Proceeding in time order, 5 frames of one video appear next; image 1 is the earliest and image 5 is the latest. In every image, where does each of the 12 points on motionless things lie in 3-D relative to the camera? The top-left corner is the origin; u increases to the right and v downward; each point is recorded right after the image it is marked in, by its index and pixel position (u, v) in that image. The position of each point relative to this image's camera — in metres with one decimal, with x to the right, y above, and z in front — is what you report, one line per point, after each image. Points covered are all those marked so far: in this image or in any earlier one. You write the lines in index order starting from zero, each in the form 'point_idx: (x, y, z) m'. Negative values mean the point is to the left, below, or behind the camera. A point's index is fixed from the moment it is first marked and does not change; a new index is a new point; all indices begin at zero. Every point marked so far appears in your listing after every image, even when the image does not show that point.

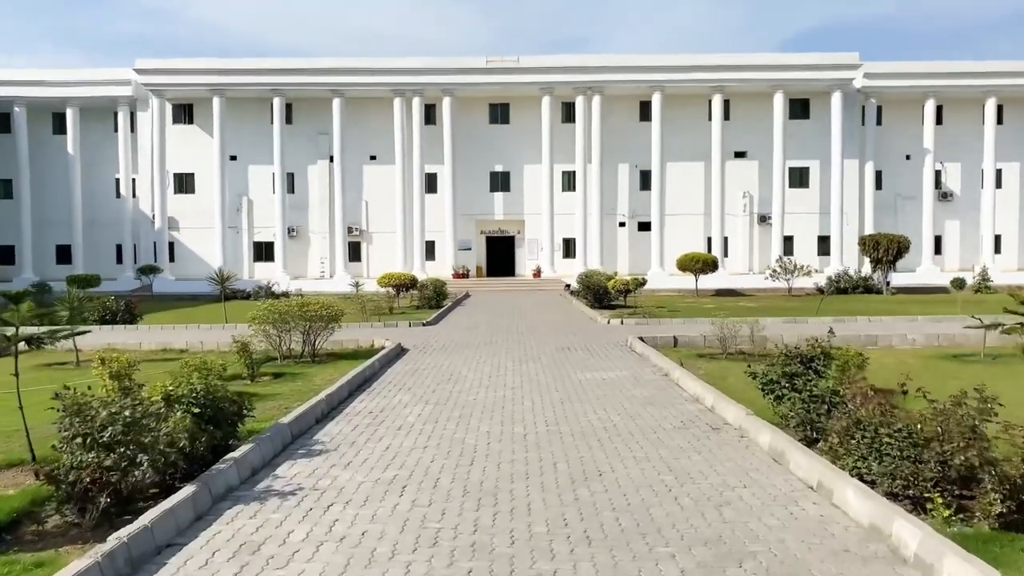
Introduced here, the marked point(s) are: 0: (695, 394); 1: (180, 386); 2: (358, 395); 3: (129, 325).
0: (+1.8, -1.0, +8.2) m
1: (-2.2, -0.7, +5.7) m
2: (-1.6, -1.1, +8.6) m
3: (-7.7, -0.7, +17.2) m
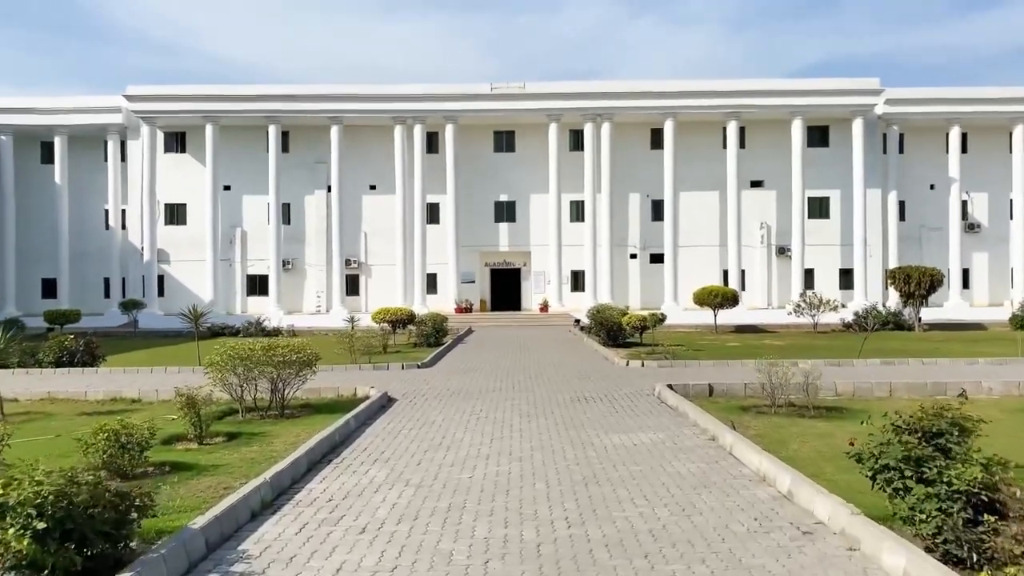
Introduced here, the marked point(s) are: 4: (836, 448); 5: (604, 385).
0: (+1.8, -1.4, +6.3) m
1: (-2.2, -0.9, +3.8) m
2: (-1.5, -1.4, +6.7) m
3: (-7.6, -1.4, +15.3) m
4: (+2.9, -1.4, +7.7) m
5: (+1.3, -1.4, +11.9) m
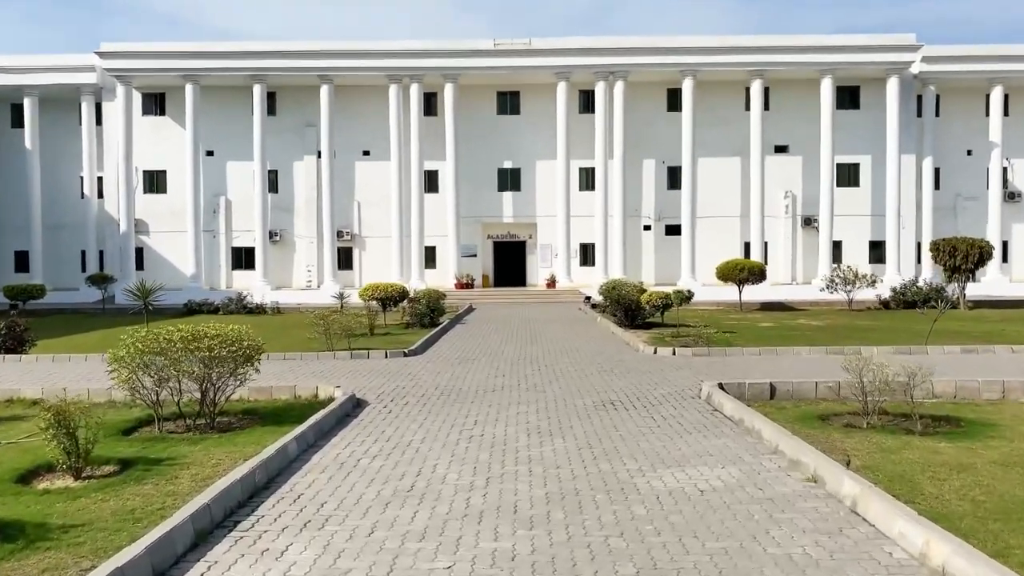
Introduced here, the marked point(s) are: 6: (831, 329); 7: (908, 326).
0: (+1.9, -1.2, +3.8) m
1: (-2.2, -0.8, +1.3) m
2: (-1.5, -1.3, +4.2) m
3: (-7.5, -1.0, +12.9) m
4: (+3.0, -1.3, +5.2) m
5: (+1.3, -1.1, +9.4) m
6: (+6.9, -0.9, +18.5) m
7: (+8.7, -0.8, +18.6) m
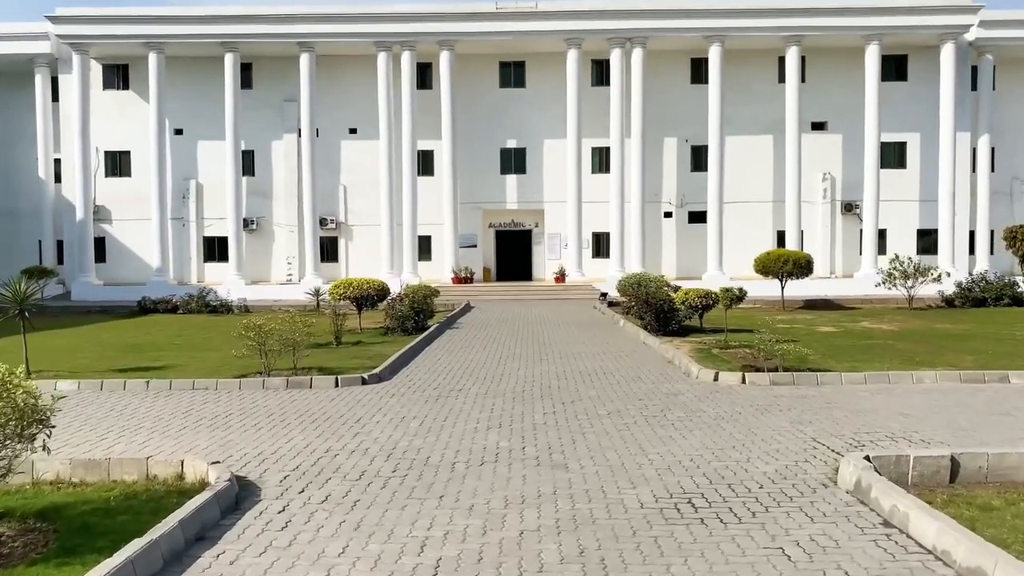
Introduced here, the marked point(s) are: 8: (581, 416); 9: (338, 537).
0: (+1.8, -1.3, +0.2) m
1: (-2.2, -0.9, -2.2) m
2: (-1.5, -1.3, +0.6) m
3: (-7.5, -1.0, +9.3) m
4: (+2.9, -1.3, +1.6) m
5: (+1.3, -1.1, +5.8) m
6: (+7.0, -0.8, +14.9) m
7: (+8.7, -0.8, +15.0) m
8: (+0.6, -1.0, +7.0) m
9: (-0.8, -1.2, +4.2) m
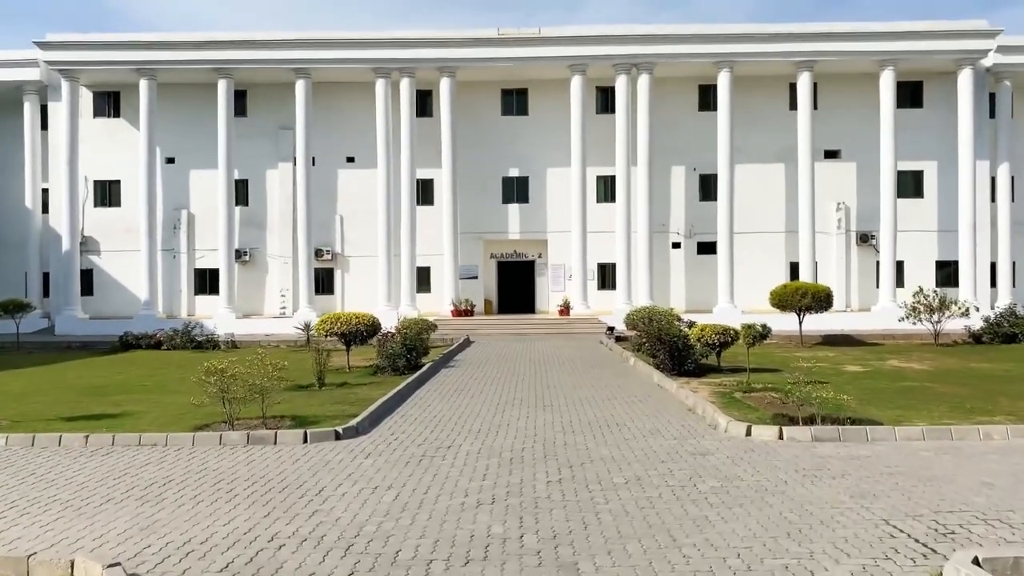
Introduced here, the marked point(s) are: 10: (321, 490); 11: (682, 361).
0: (+1.8, -1.3, -1.0) m
1: (-2.3, -0.8, -3.5) m
2: (-1.6, -1.4, -0.6) m
3: (-7.5, -1.3, +8.1) m
4: (+2.9, -1.4, +0.3) m
5: (+1.3, -1.3, +4.6) m
6: (+7.0, -1.4, +13.6) m
7: (+8.7, -1.3, +13.7) m
8: (+0.5, -1.3, +5.8) m
9: (-0.9, -1.4, +2.9) m
10: (-1.3, -1.4, +5.8) m
11: (+2.7, -1.1, +13.2) m
